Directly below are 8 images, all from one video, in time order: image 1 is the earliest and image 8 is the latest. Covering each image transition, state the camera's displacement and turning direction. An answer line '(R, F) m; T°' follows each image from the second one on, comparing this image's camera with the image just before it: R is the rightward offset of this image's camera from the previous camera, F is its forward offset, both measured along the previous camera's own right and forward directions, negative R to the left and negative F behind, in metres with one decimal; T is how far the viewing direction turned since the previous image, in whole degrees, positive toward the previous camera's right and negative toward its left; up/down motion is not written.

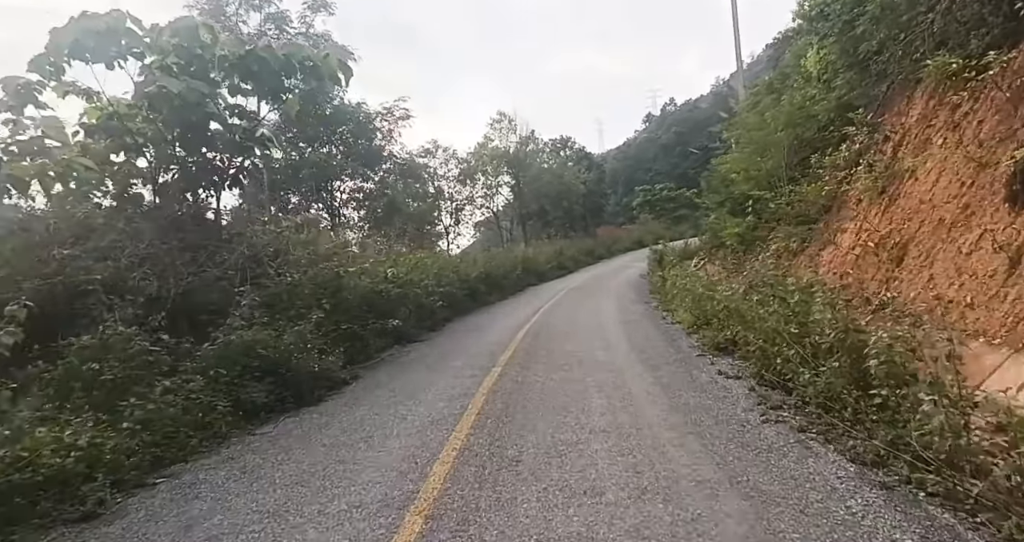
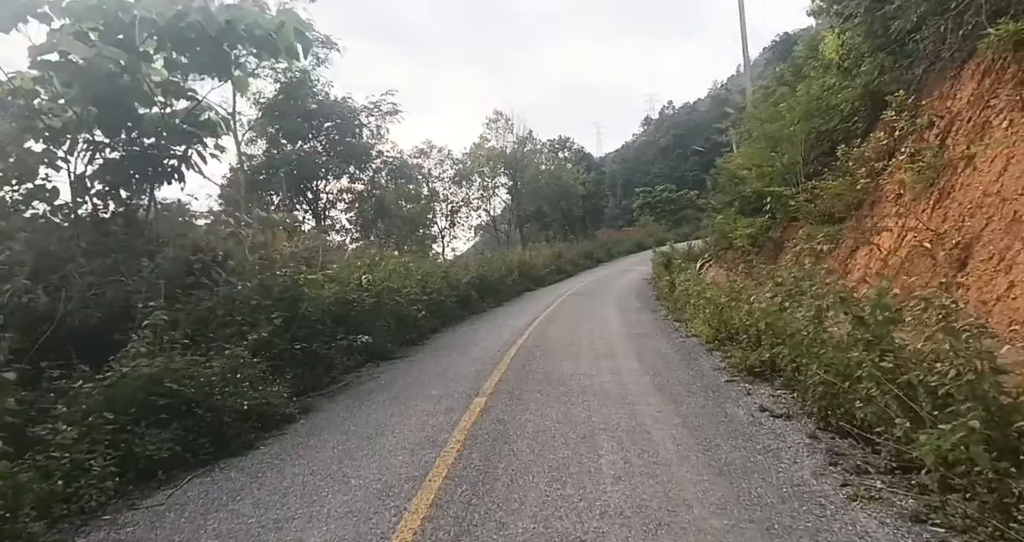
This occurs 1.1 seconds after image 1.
(+0.2, +1.6) m; 0°
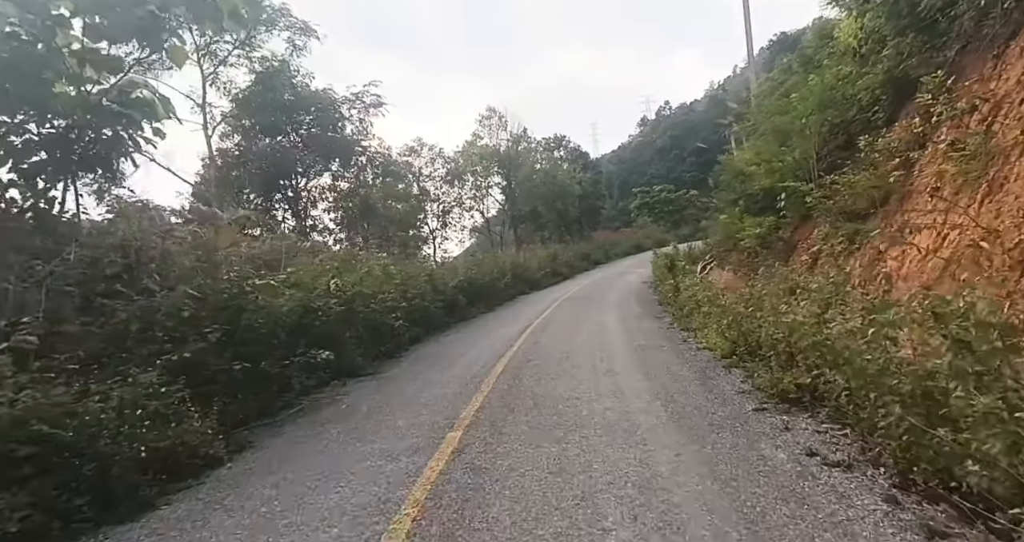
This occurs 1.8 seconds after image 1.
(+0.2, +1.3) m; 0°
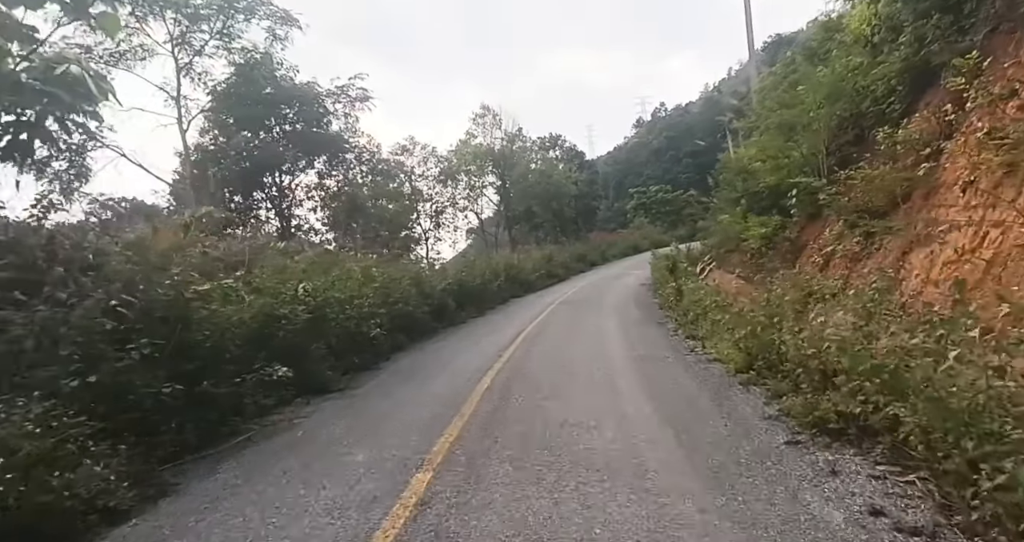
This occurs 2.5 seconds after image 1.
(+0.1, +1.0) m; 0°
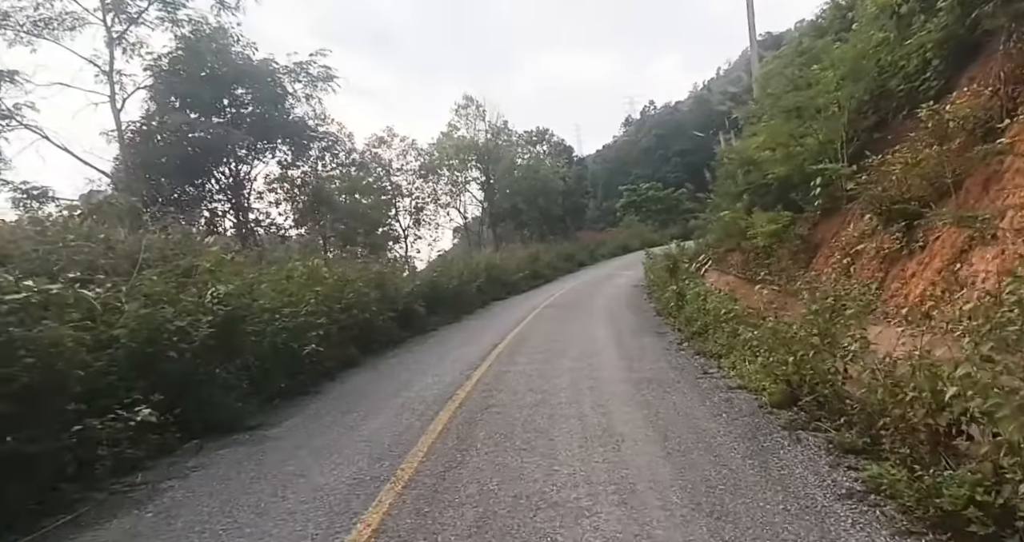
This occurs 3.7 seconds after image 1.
(+0.3, +1.9) m; +1°
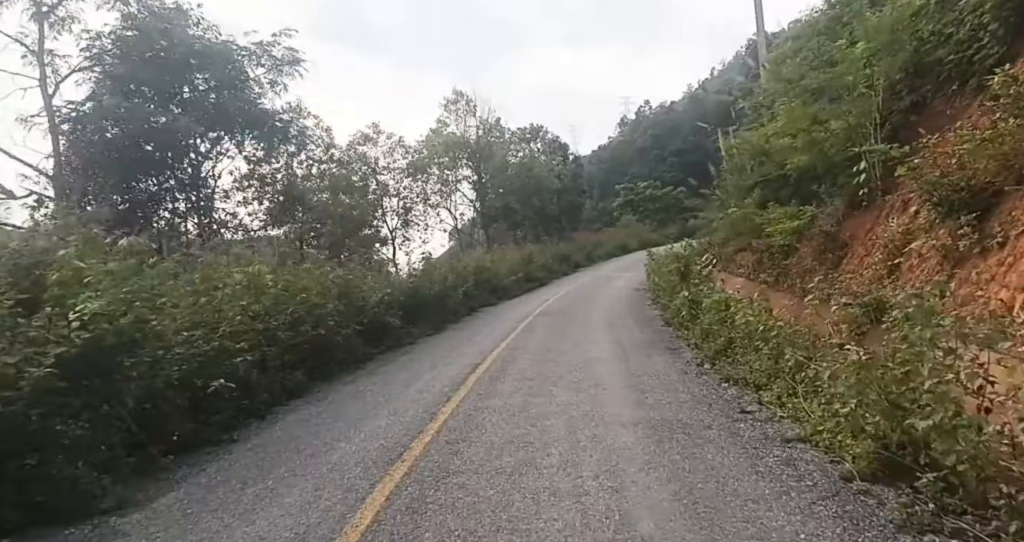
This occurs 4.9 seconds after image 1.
(+0.2, +1.9) m; 0°
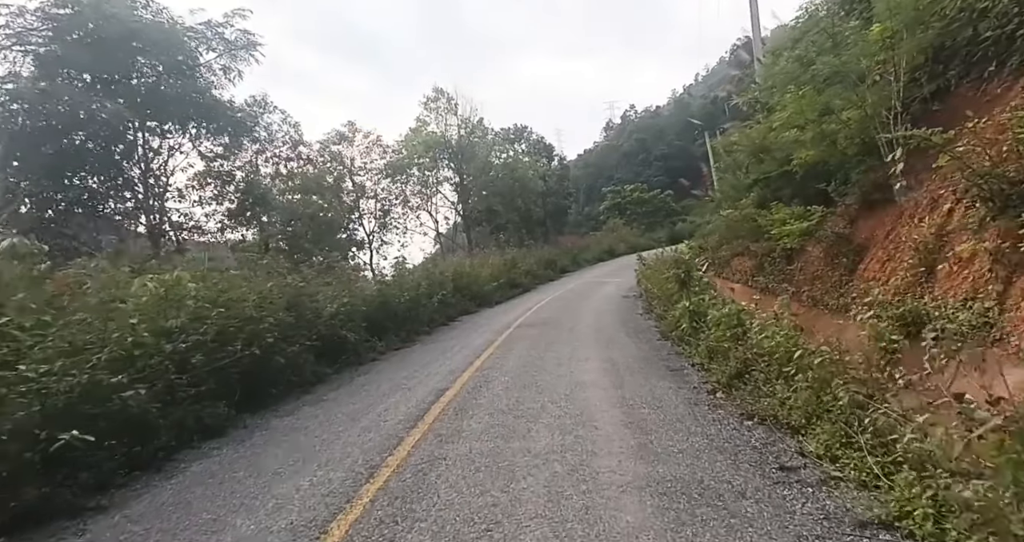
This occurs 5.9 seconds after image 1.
(+0.2, +1.5) m; +1°
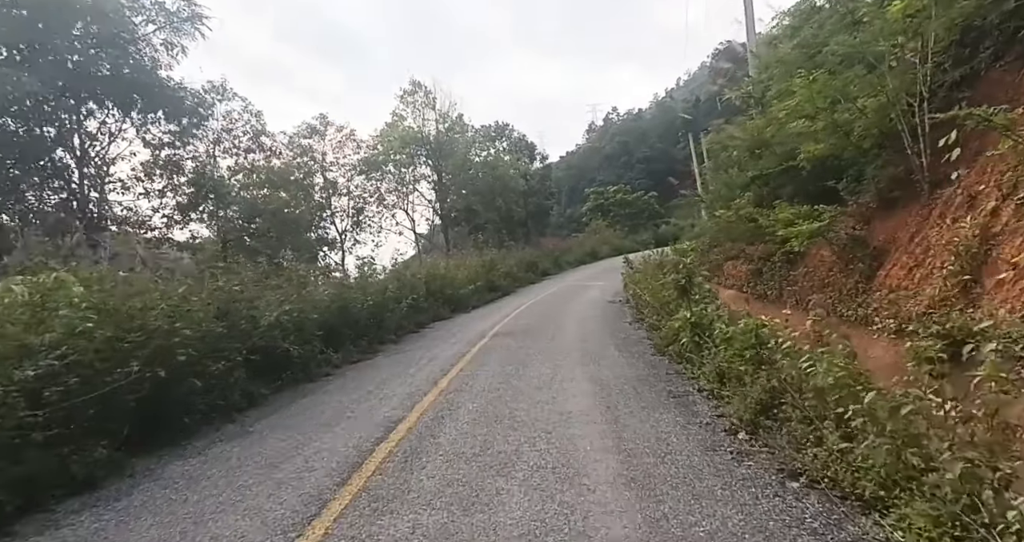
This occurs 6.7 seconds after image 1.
(+0.1, +1.5) m; +2°
